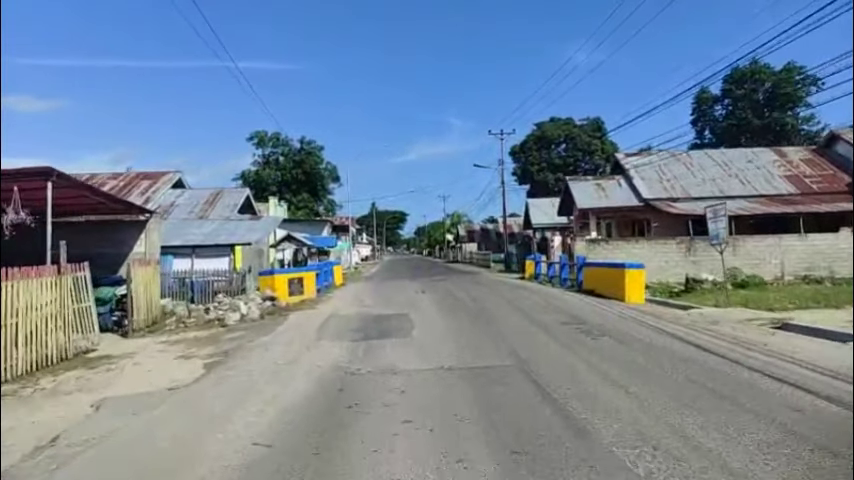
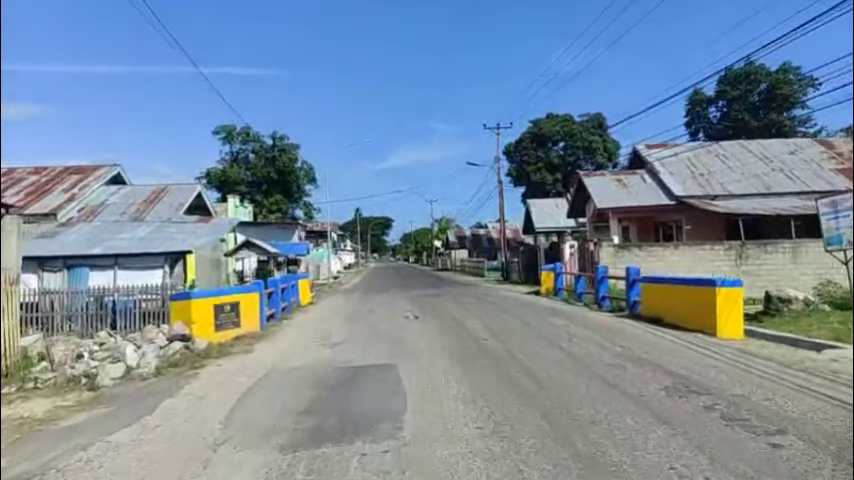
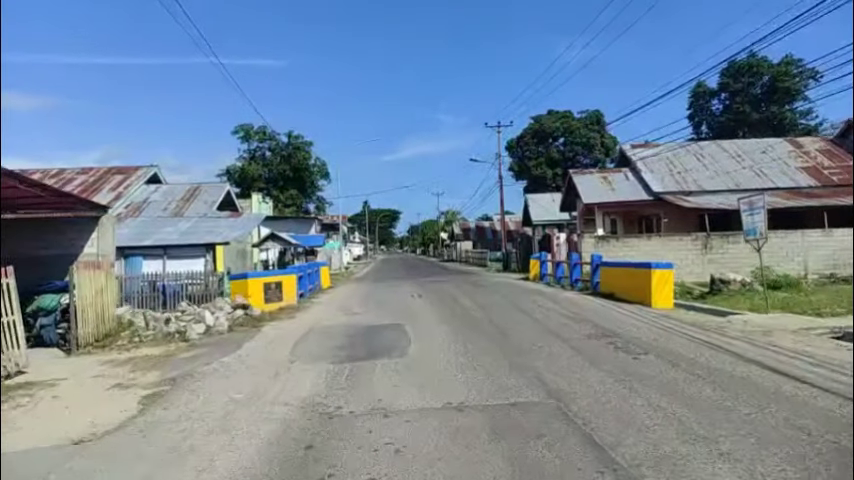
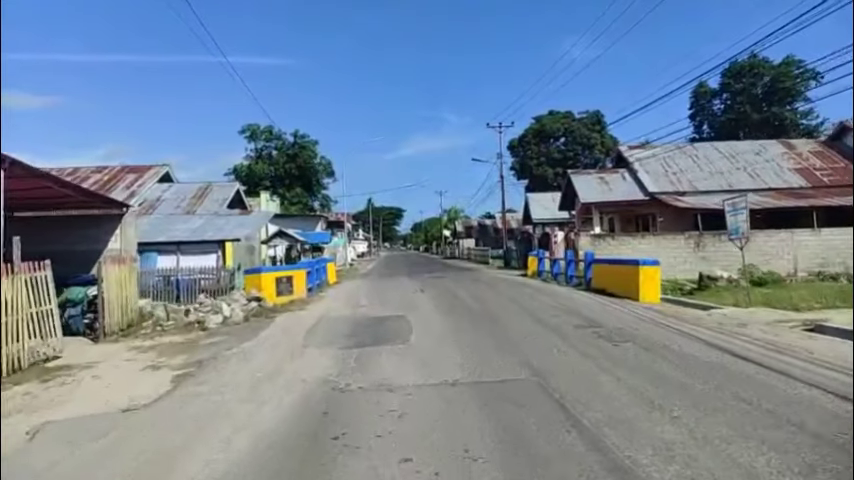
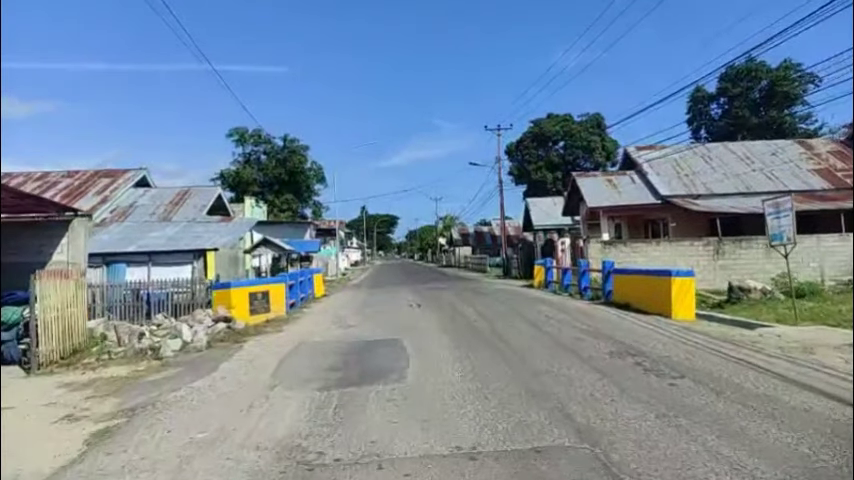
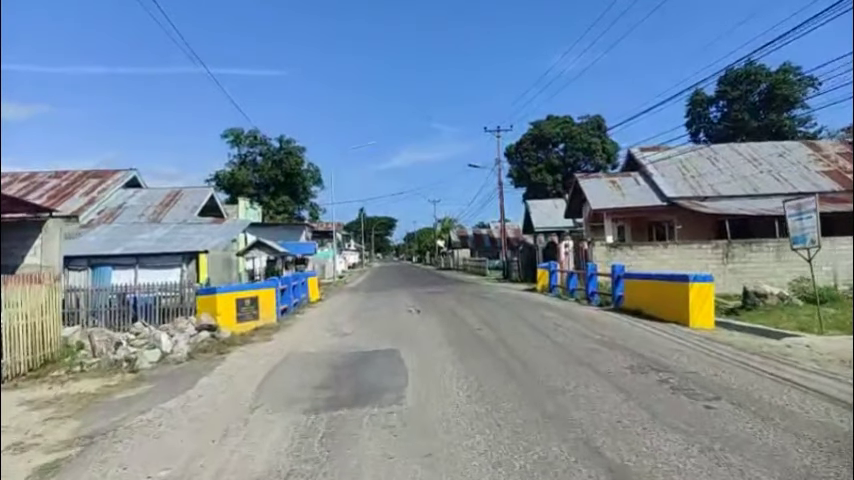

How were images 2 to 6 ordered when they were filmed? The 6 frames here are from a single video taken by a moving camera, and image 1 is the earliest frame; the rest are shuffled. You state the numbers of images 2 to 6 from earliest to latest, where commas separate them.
4, 3, 5, 6, 2
